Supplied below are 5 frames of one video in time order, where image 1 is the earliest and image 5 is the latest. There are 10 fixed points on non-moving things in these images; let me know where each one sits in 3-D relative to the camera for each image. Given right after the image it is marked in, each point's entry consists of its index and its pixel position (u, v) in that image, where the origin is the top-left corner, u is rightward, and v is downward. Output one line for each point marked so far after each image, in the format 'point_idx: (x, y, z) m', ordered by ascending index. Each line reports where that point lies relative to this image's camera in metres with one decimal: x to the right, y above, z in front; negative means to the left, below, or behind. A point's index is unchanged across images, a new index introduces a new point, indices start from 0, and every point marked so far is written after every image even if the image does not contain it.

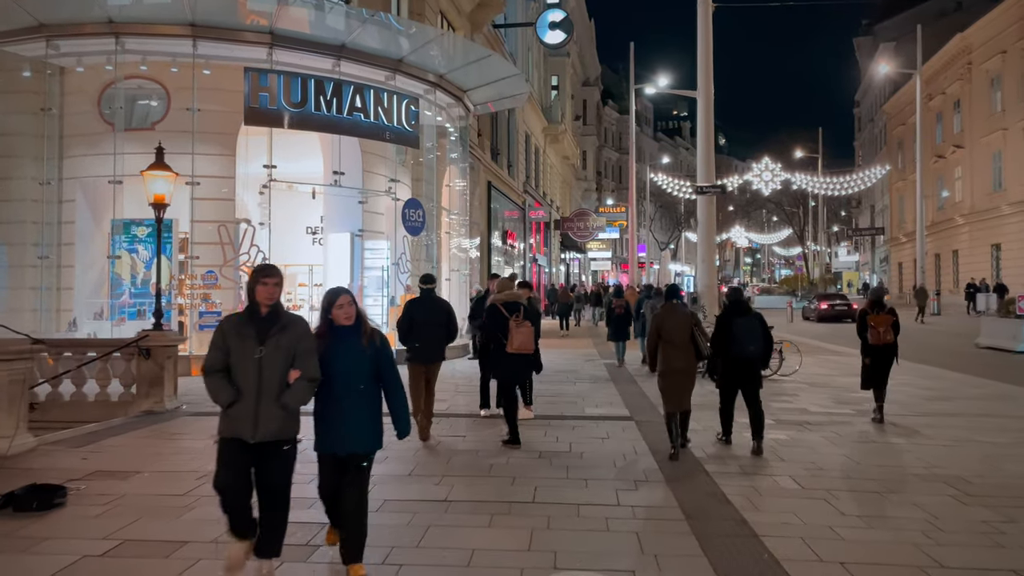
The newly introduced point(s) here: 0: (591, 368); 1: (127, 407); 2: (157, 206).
0: (+1.5, -1.5, +15.4) m
1: (-4.7, -1.5, +9.9) m
2: (-4.5, +1.0, +10.3) m
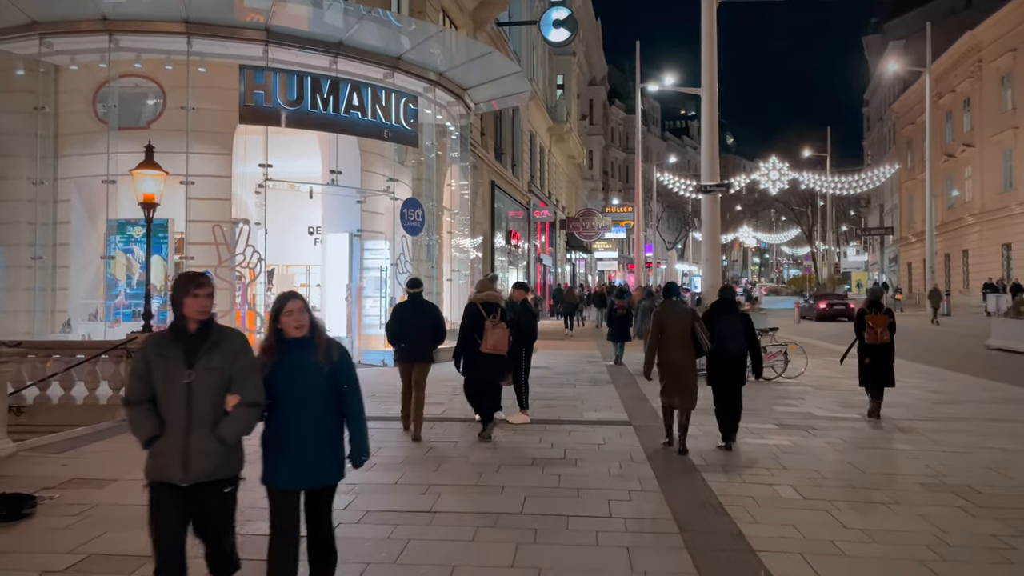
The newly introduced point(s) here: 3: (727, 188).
0: (+1.5, -1.5, +15.1) m
1: (-4.8, -1.5, +9.7) m
2: (-4.6, +1.0, +10.1) m
3: (+3.9, +1.8, +14.7) m
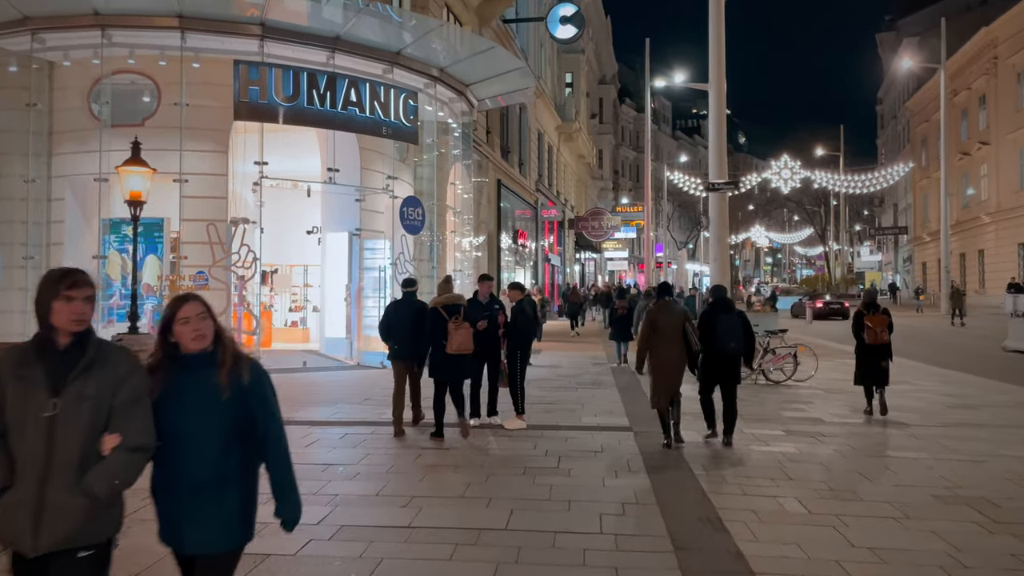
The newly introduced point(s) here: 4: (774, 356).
0: (+1.5, -1.5, +14.8) m
1: (-4.8, -1.5, +9.5) m
2: (-4.6, +1.0, +9.8) m
3: (+4.0, +1.8, +14.3) m
4: (+4.3, -1.1, +13.2) m
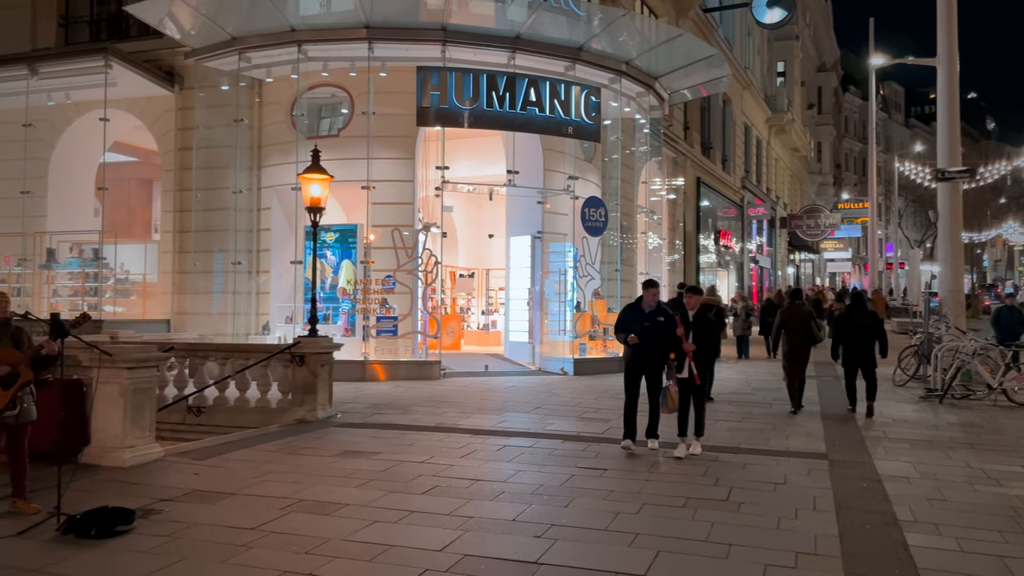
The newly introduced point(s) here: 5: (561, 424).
0: (+4.7, -1.6, +13.3) m
1: (-2.8, -1.5, +9.8) m
2: (-2.5, +1.0, +10.1) m
3: (+7.0, +1.8, +12.2) m
4: (+7.0, -1.2, +11.1) m
5: (+0.6, -1.6, +9.5) m
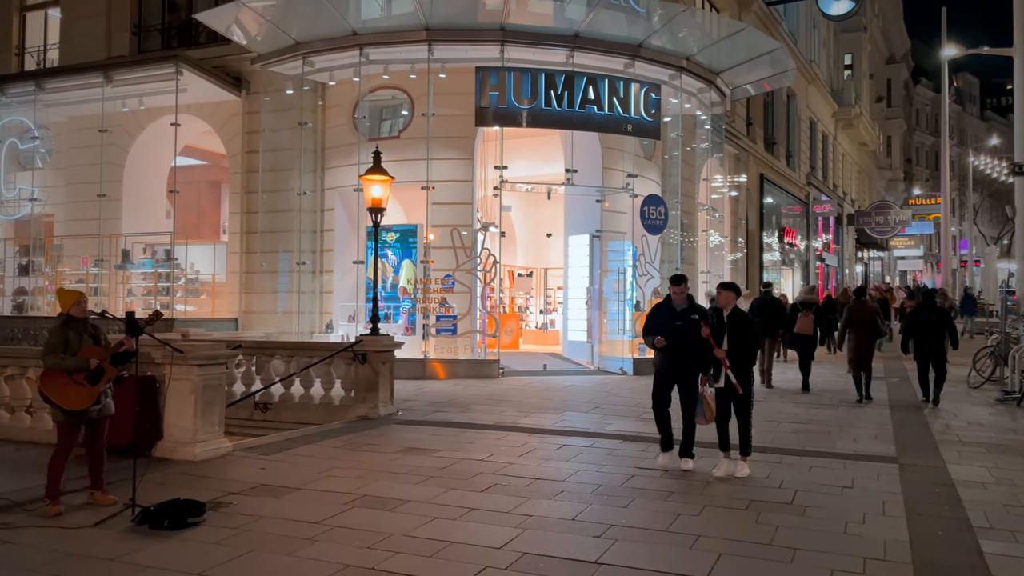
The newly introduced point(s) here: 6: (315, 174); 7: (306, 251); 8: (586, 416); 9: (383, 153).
0: (+5.7, -1.6, +12.9) m
1: (-2.1, -1.5, +10.0) m
2: (-1.7, +1.0, +10.2) m
3: (+7.8, +1.8, +11.7) m
4: (+7.8, -1.2, +10.5) m
5: (+1.3, -1.6, +9.4) m
6: (-3.8, +2.1, +15.2) m
7: (-3.9, +0.7, +15.2) m
8: (+0.9, -1.6, +9.9) m
9: (-2.3, +2.4, +14.4) m
